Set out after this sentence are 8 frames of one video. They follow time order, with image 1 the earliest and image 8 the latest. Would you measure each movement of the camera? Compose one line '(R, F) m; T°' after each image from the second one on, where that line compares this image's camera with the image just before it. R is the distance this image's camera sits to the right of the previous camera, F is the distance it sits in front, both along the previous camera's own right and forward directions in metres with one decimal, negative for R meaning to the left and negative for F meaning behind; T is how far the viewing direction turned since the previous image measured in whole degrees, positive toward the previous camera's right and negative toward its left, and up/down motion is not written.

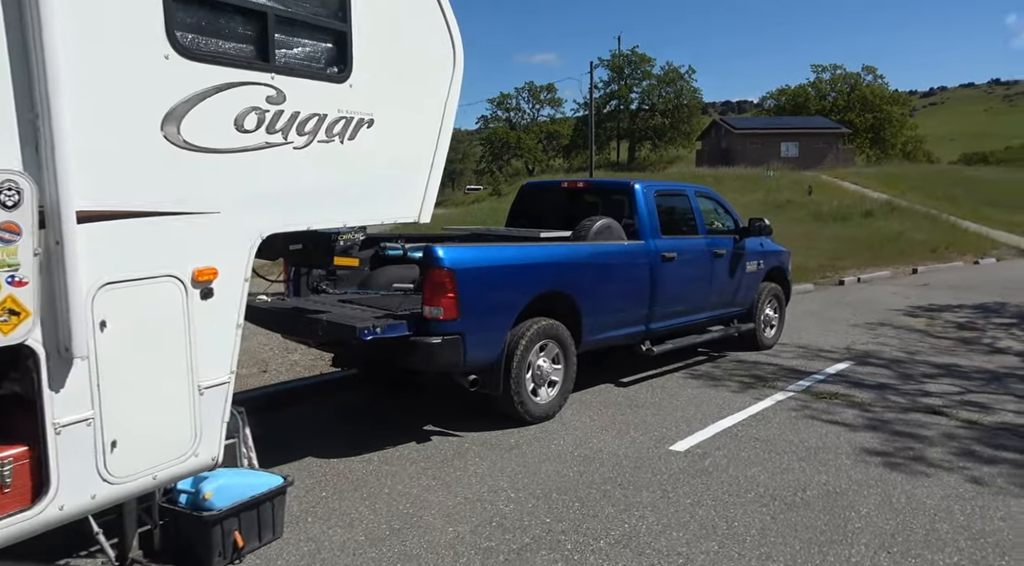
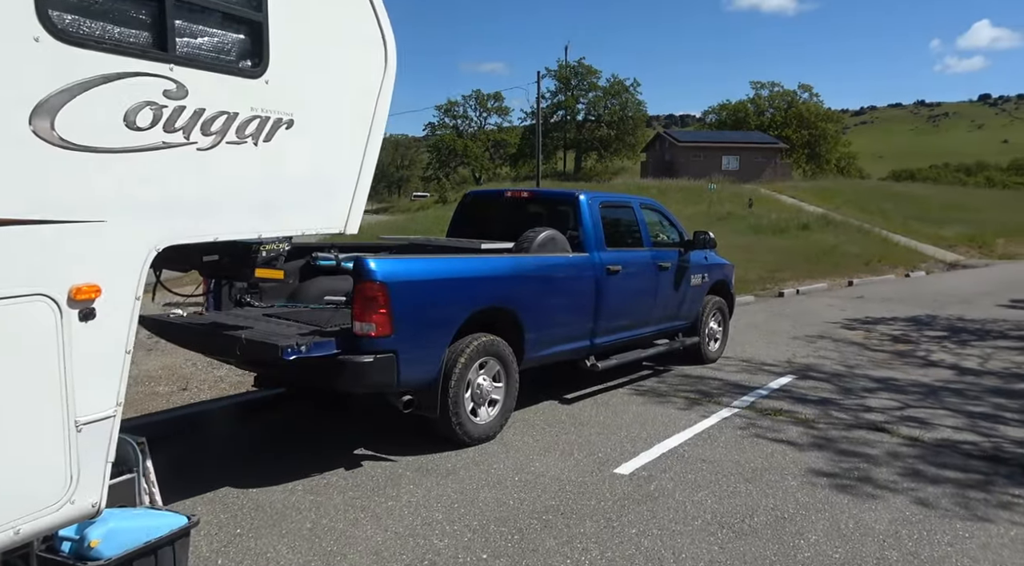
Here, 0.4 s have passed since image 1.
(0.0, +0.2) m; +4°
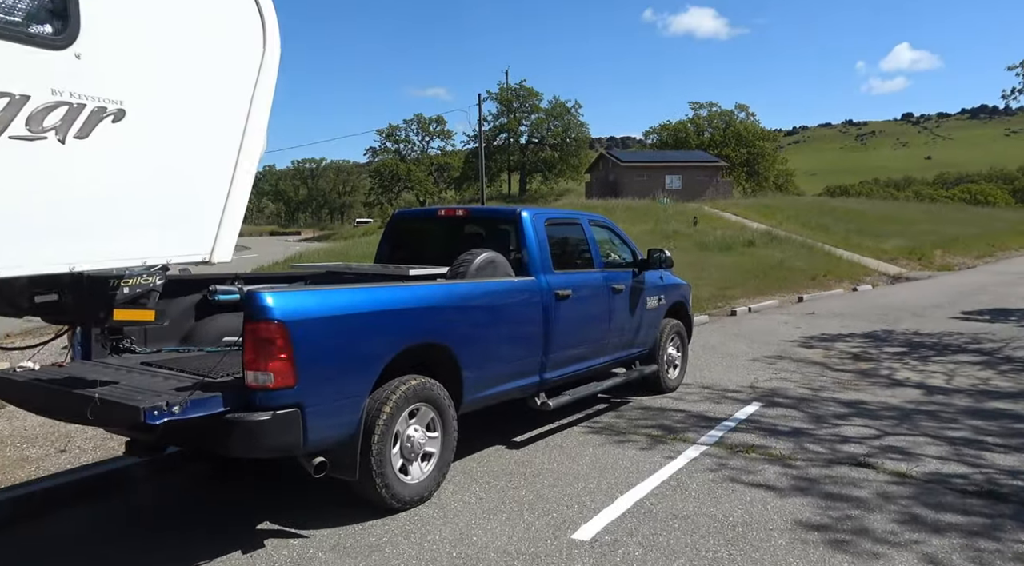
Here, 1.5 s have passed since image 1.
(+0.1, +0.7) m; +4°
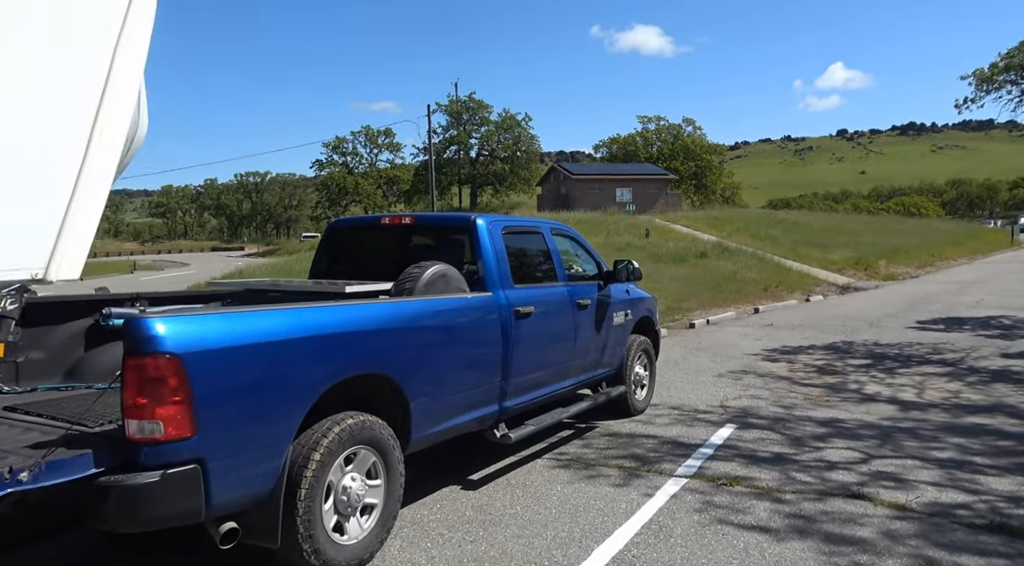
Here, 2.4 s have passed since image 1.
(0.0, +0.6) m; +4°
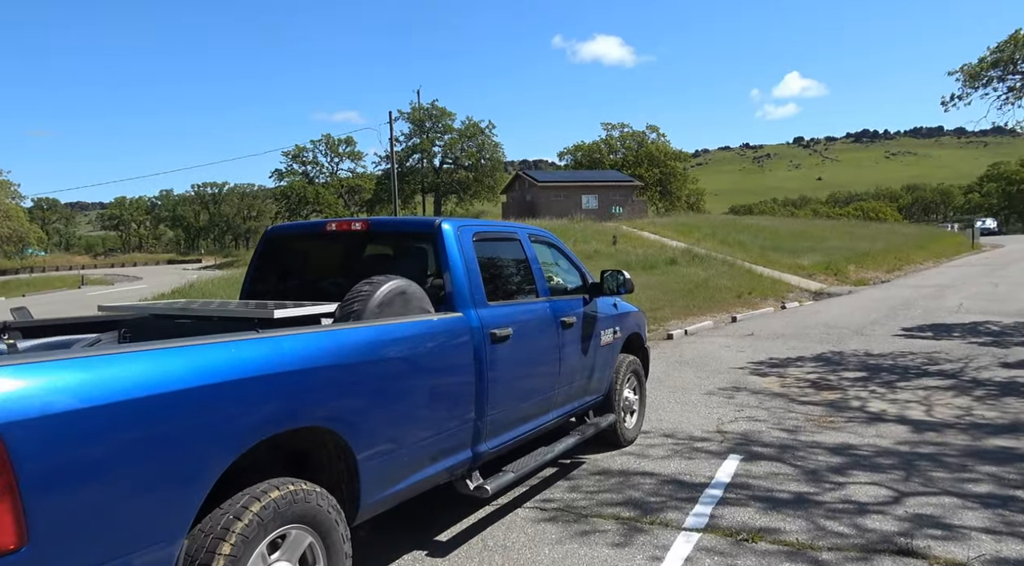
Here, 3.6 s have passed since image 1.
(0.0, +0.9) m; +3°
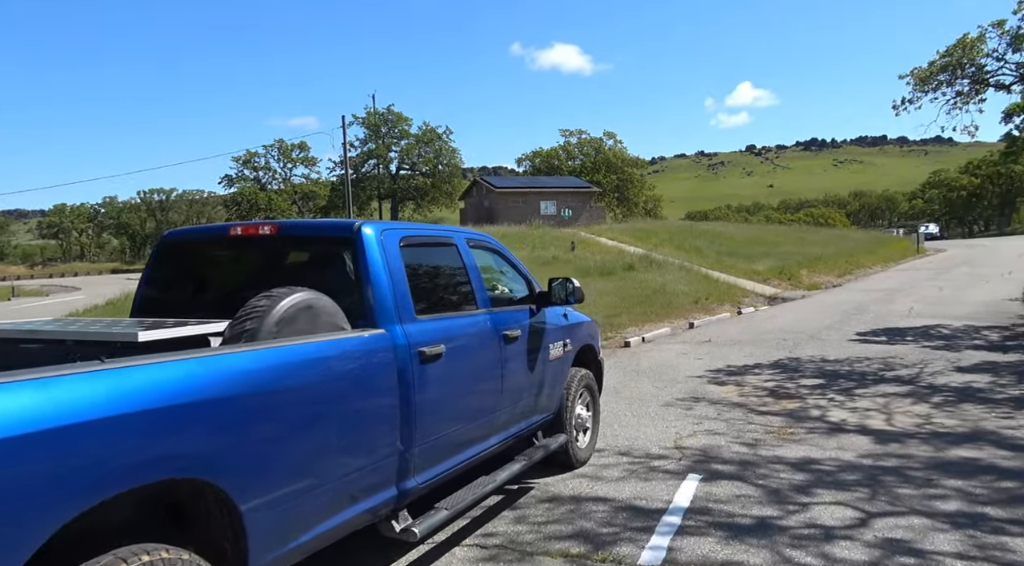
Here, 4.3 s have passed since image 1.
(+0.1, +0.5) m; +3°
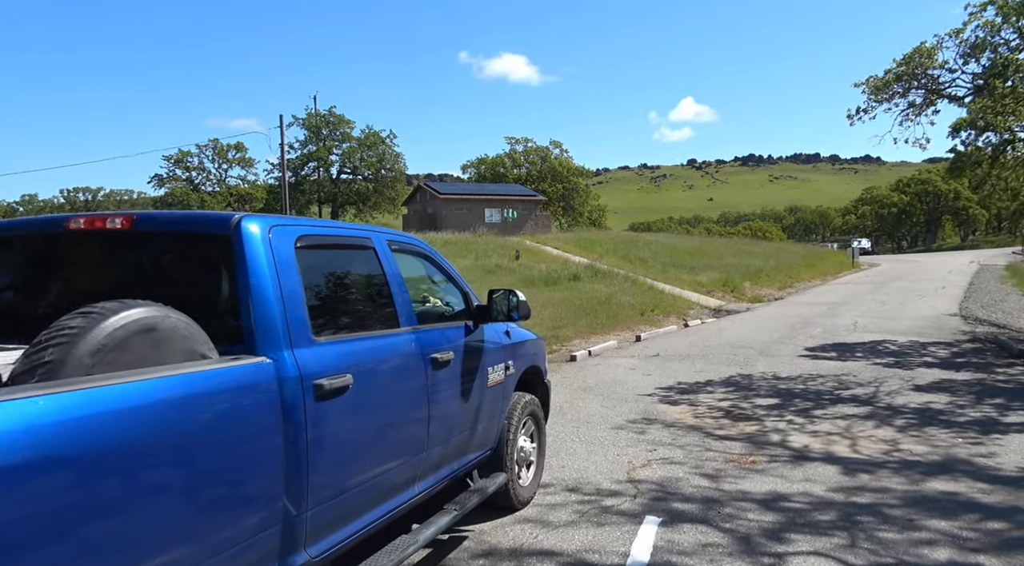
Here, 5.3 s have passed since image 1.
(+0.1, +0.8) m; +4°
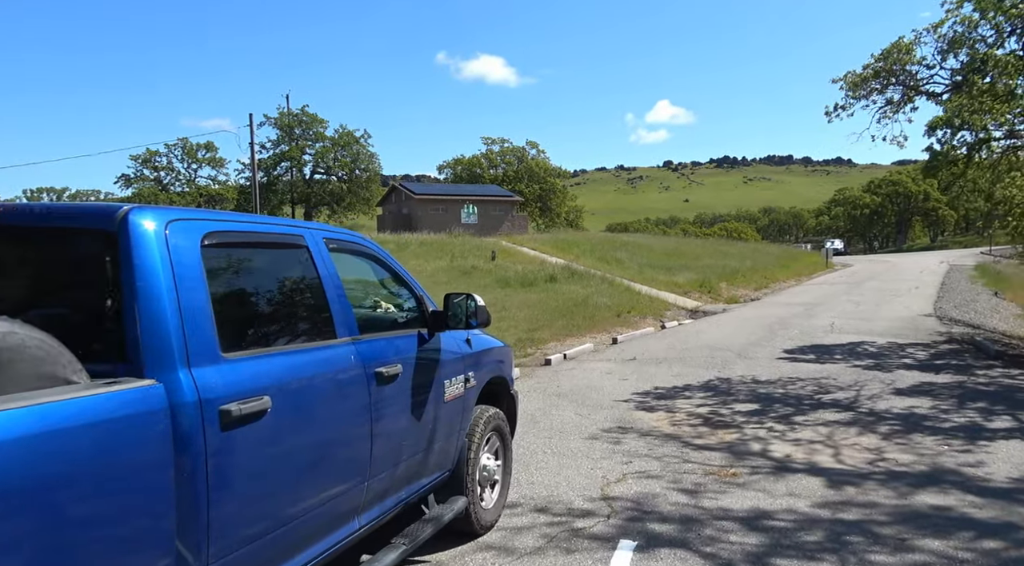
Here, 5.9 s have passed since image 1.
(+0.1, +0.4) m; +2°
